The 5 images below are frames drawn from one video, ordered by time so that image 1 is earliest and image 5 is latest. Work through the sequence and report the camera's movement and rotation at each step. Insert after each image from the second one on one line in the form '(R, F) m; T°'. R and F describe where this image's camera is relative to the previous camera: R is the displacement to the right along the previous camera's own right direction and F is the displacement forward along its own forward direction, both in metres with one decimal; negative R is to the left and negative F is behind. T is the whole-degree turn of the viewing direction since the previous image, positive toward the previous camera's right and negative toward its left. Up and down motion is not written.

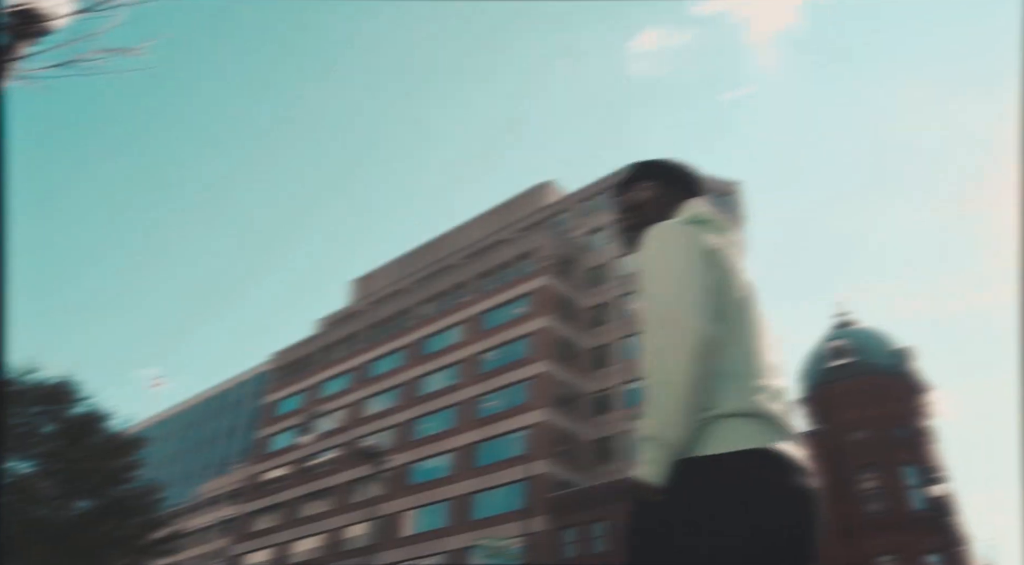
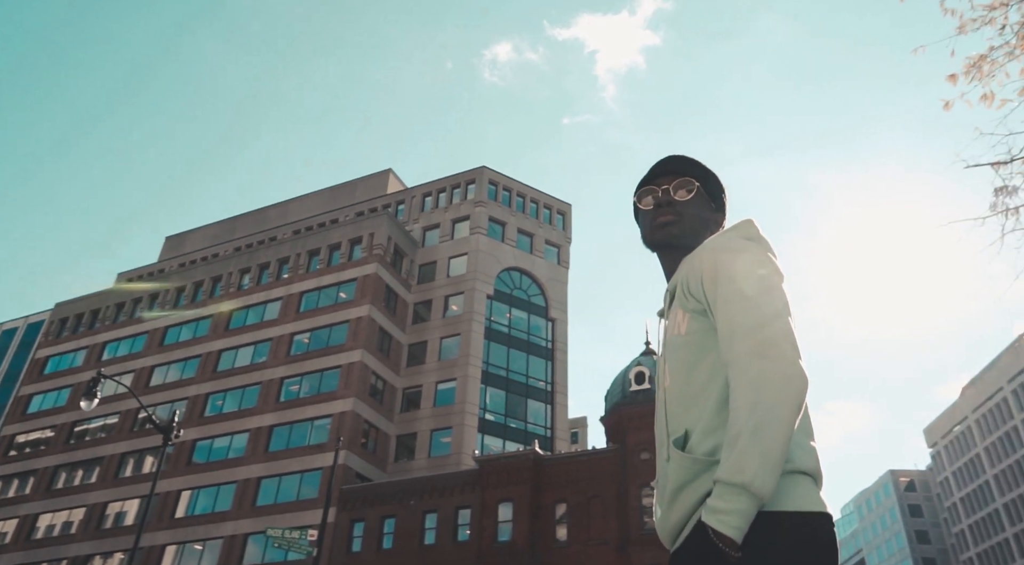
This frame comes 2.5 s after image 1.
(-1.3, +0.3) m; +14°
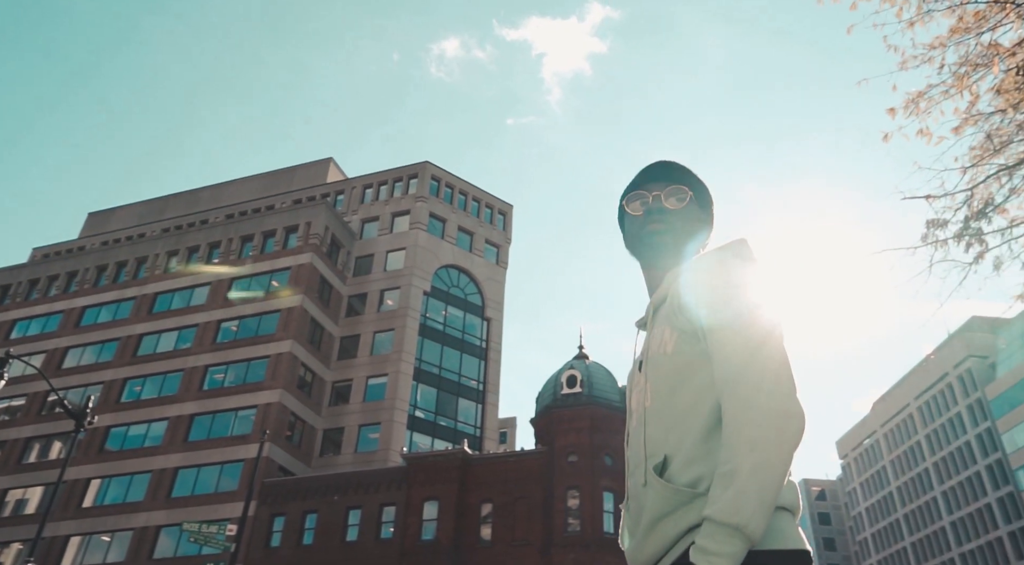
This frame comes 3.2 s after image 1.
(-0.4, +0.1) m; +5°
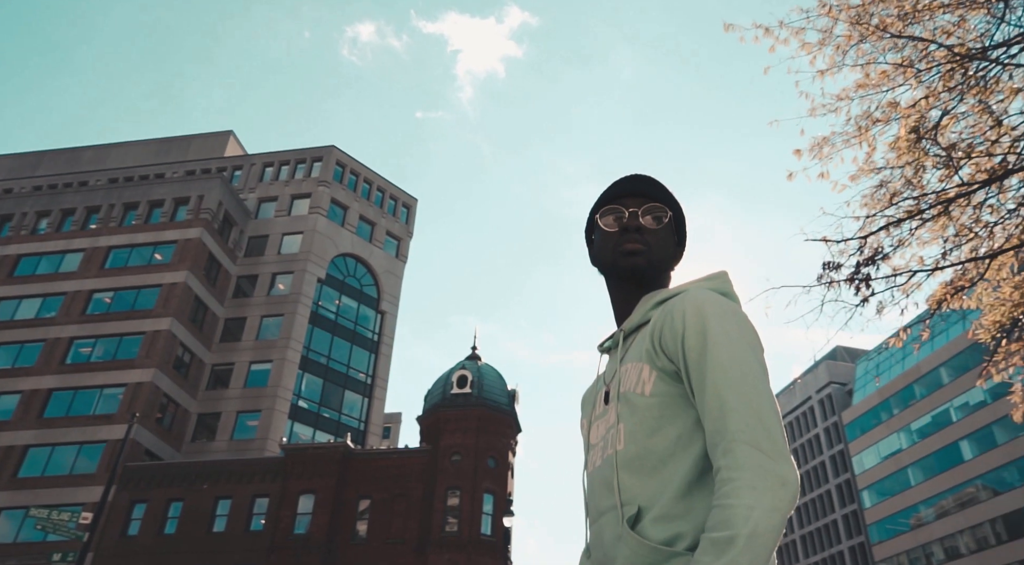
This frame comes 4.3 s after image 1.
(-0.6, +0.2) m; +8°
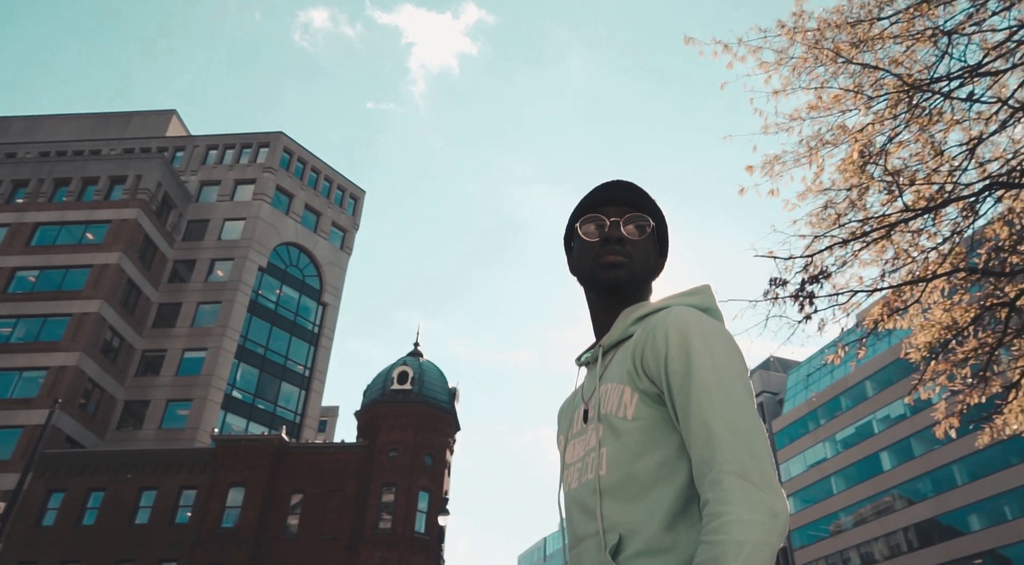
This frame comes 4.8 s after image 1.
(-0.3, +0.1) m; +4°
